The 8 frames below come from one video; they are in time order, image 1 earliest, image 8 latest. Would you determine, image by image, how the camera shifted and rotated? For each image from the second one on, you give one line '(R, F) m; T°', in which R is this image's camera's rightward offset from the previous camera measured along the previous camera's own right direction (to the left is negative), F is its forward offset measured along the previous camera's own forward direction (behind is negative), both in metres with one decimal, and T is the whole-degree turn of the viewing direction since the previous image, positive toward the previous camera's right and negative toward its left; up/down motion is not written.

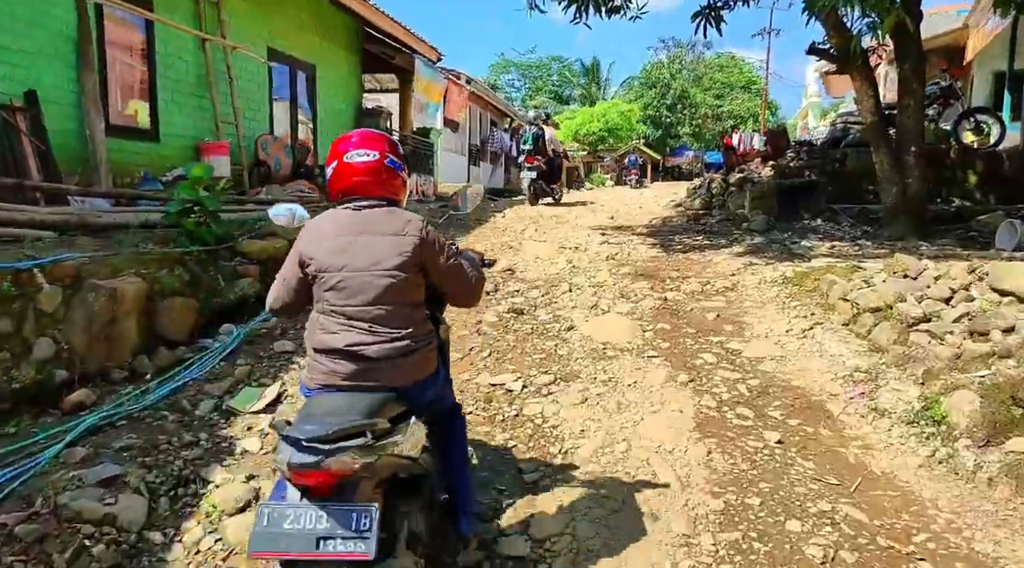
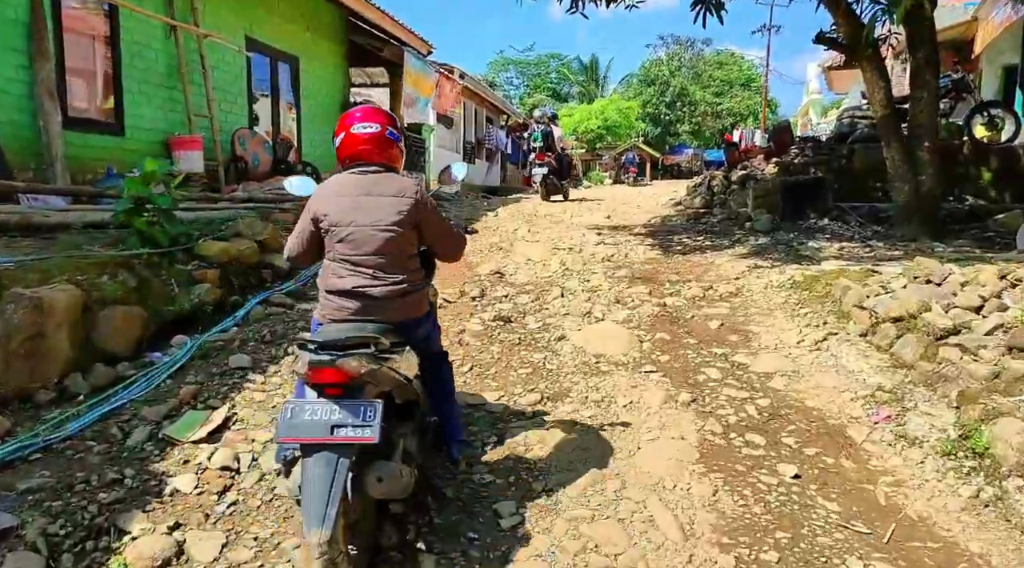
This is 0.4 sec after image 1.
(+0.1, +0.4) m; 0°
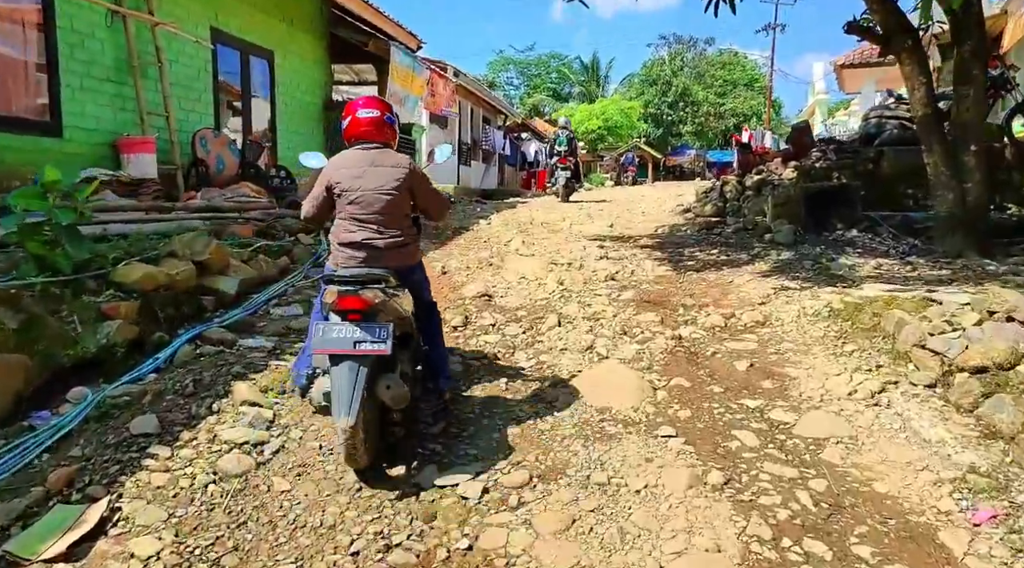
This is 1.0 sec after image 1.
(+0.1, +0.8) m; 0°
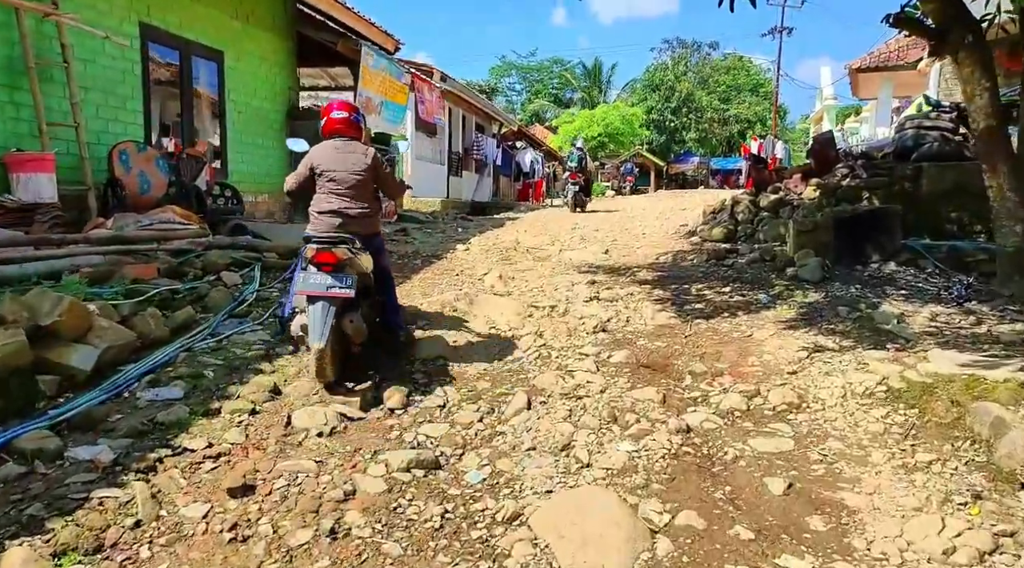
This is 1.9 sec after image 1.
(+0.2, +1.2) m; 0°
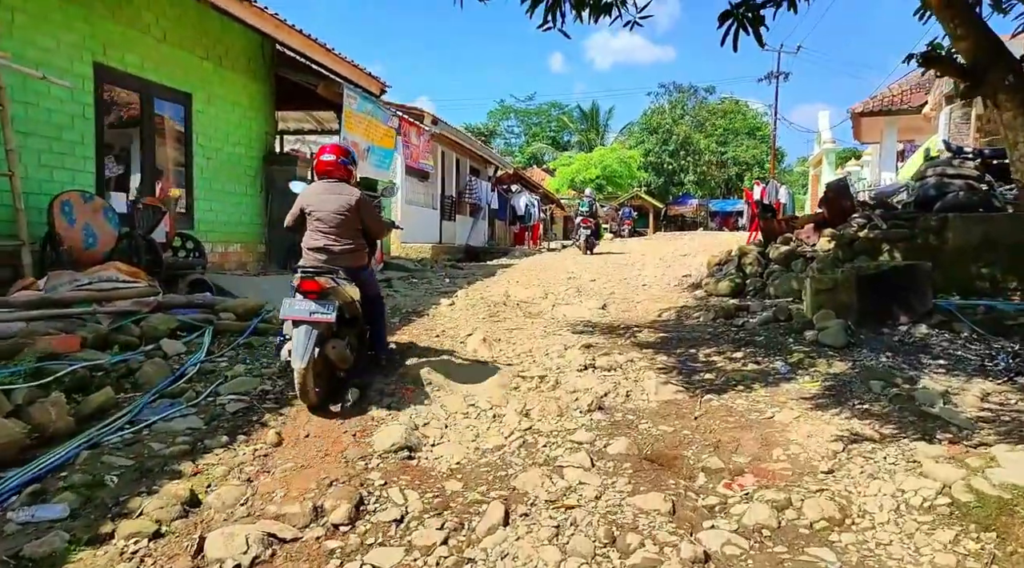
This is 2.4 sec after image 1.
(+0.1, +0.7) m; 0°
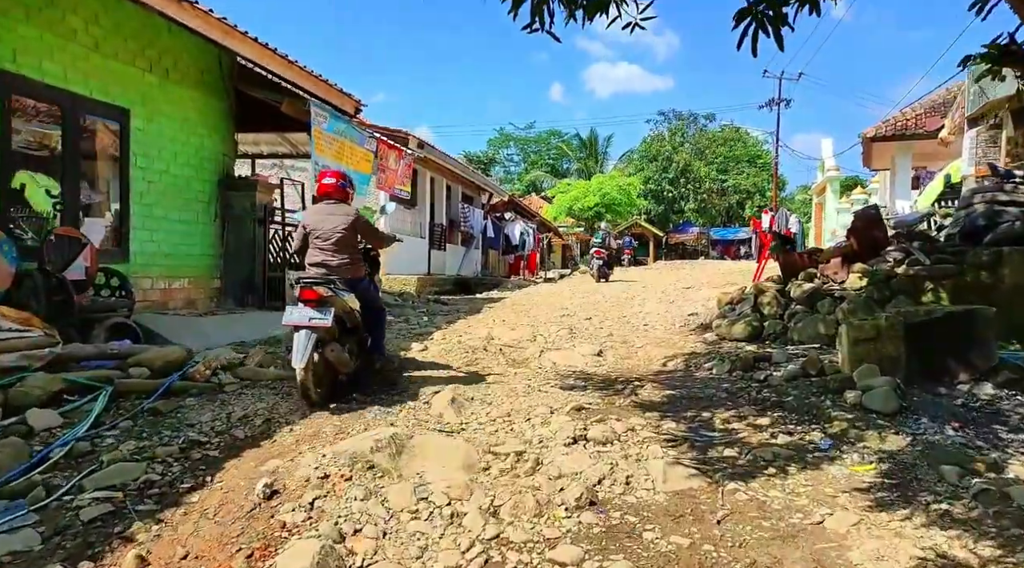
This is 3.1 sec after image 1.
(+0.2, +1.0) m; 0°
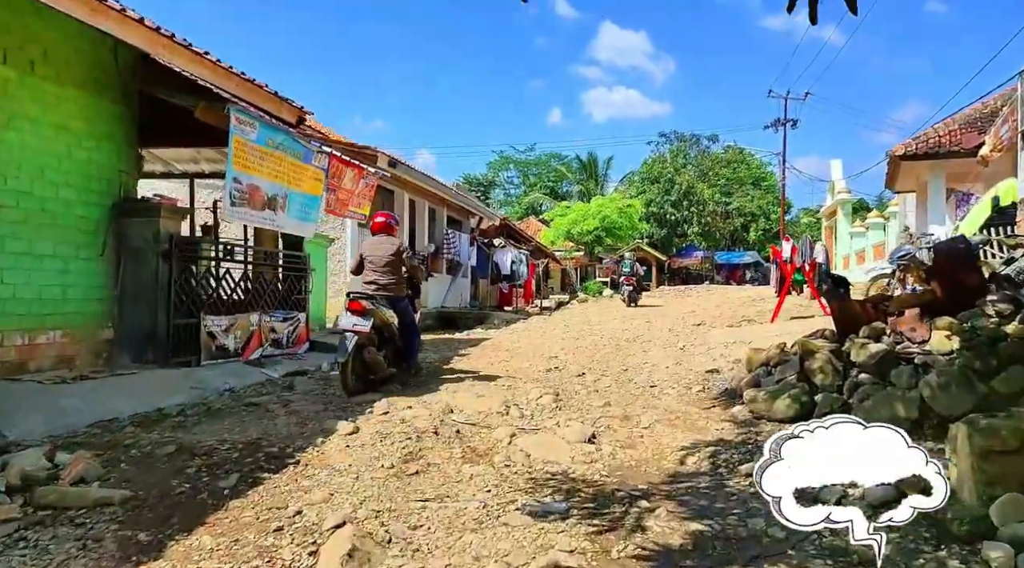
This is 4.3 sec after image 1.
(+0.3, +1.7) m; 0°
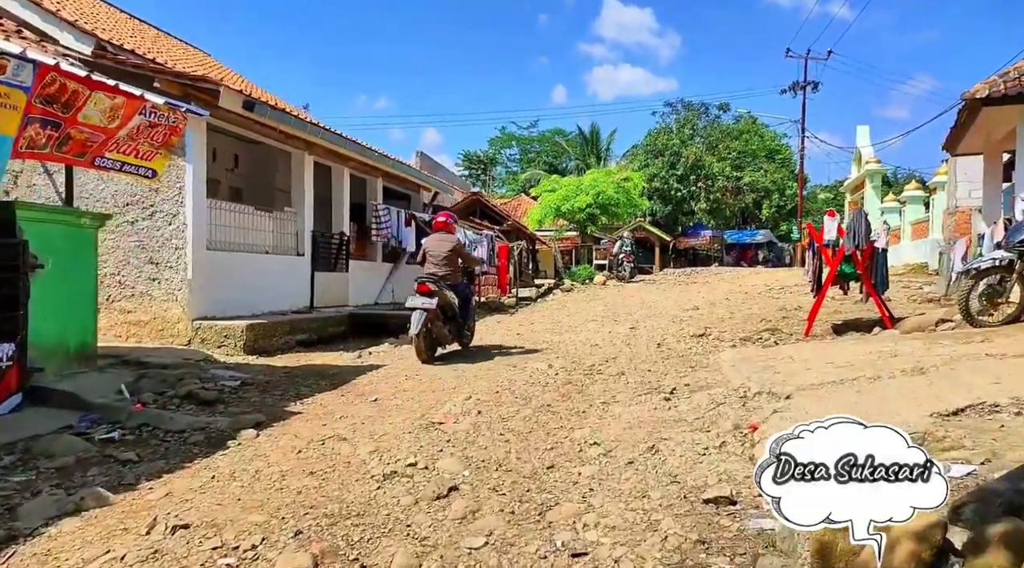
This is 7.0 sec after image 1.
(+1.0, +3.8) m; -1°
